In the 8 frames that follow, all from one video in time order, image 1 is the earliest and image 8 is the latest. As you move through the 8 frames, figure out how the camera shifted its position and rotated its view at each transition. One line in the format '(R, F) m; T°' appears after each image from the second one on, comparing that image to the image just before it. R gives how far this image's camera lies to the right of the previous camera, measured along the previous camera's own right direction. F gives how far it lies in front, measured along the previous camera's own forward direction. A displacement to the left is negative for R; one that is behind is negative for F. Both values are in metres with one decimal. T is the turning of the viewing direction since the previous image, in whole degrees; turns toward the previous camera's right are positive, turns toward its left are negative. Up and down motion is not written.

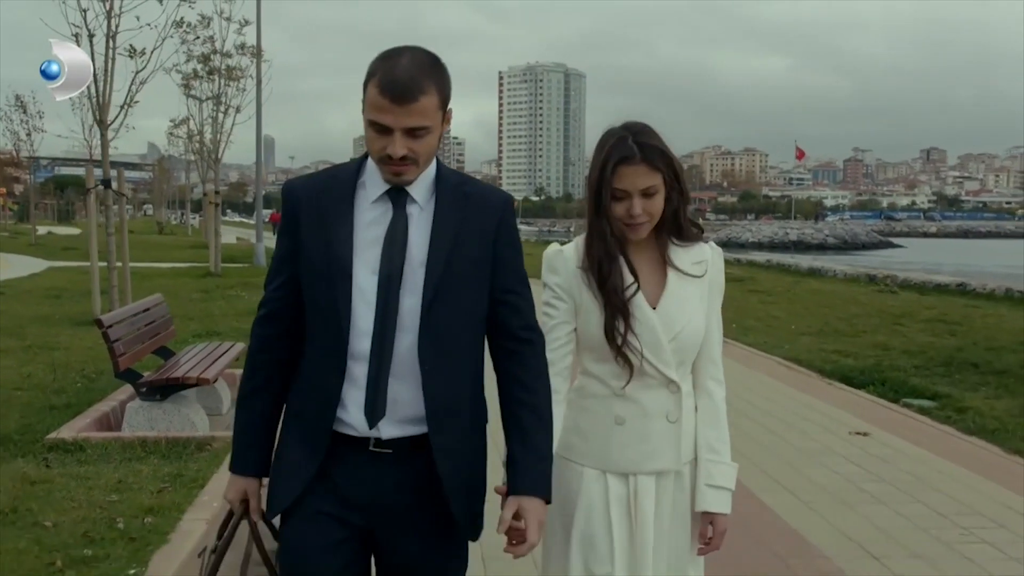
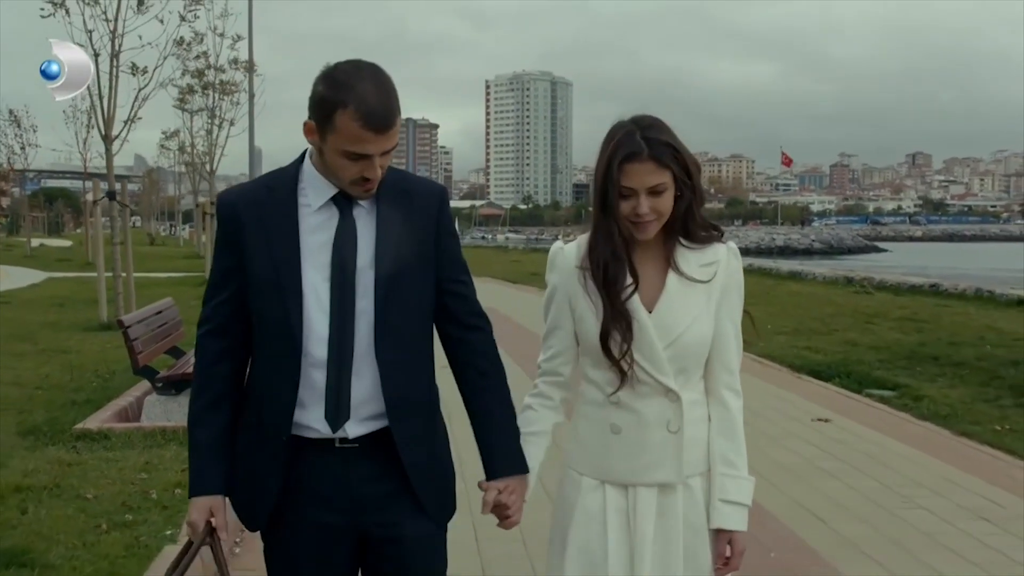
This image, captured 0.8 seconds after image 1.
(0.0, -0.6) m; +1°
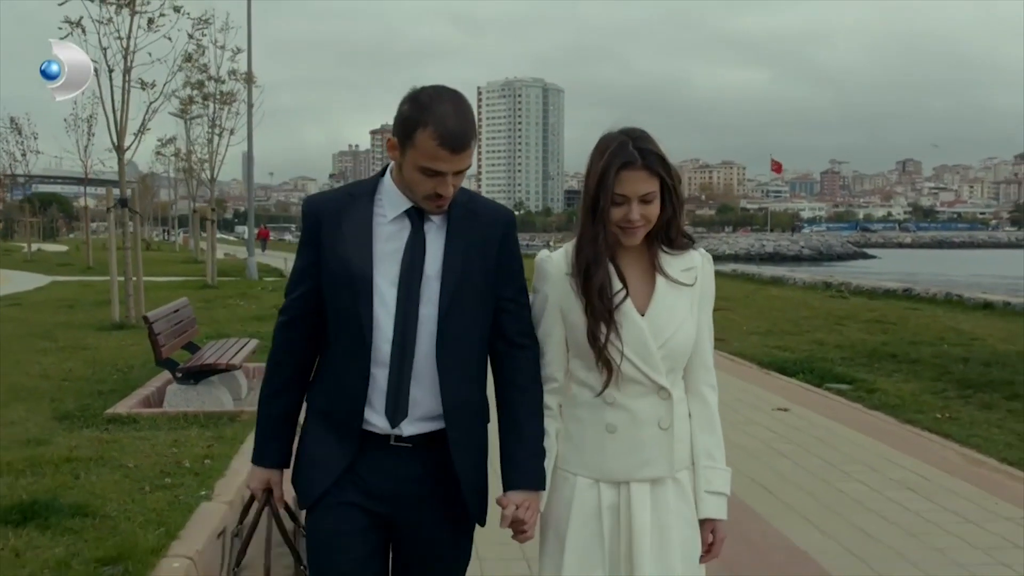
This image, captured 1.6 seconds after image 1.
(0.0, -0.7) m; 0°
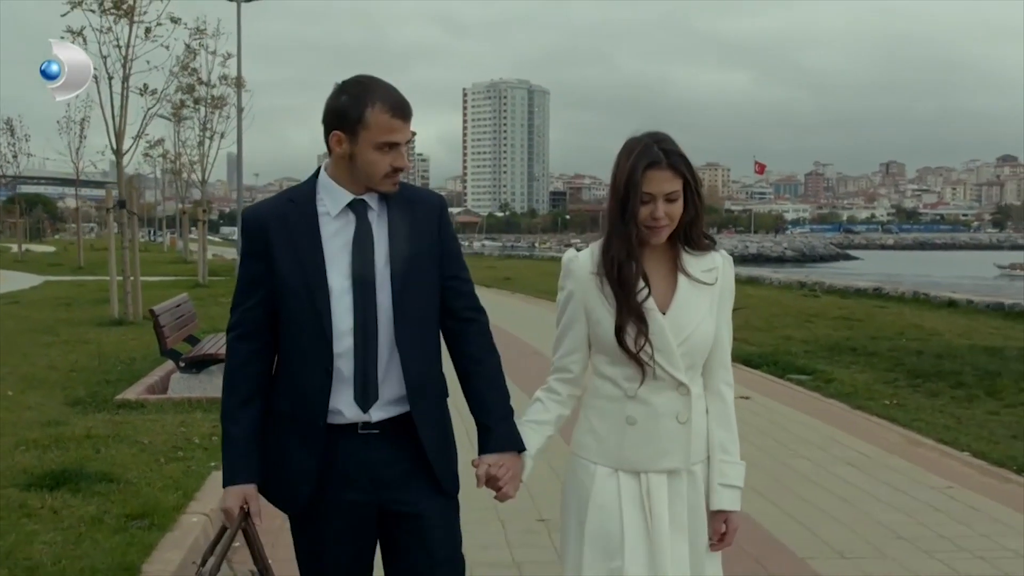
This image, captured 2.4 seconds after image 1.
(0.0, -0.6) m; +1°
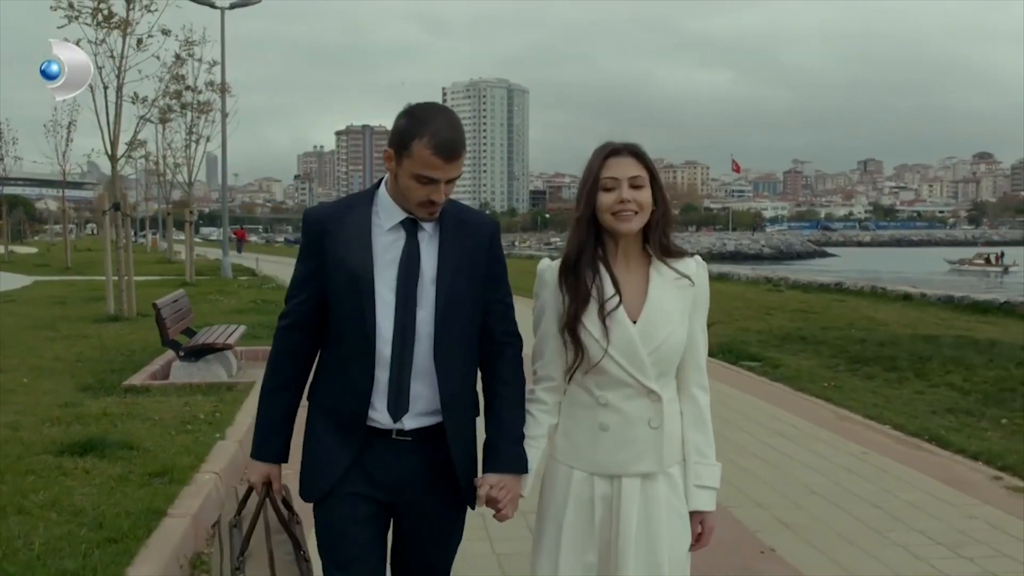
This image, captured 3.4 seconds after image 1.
(+0.1, -0.8) m; +1°
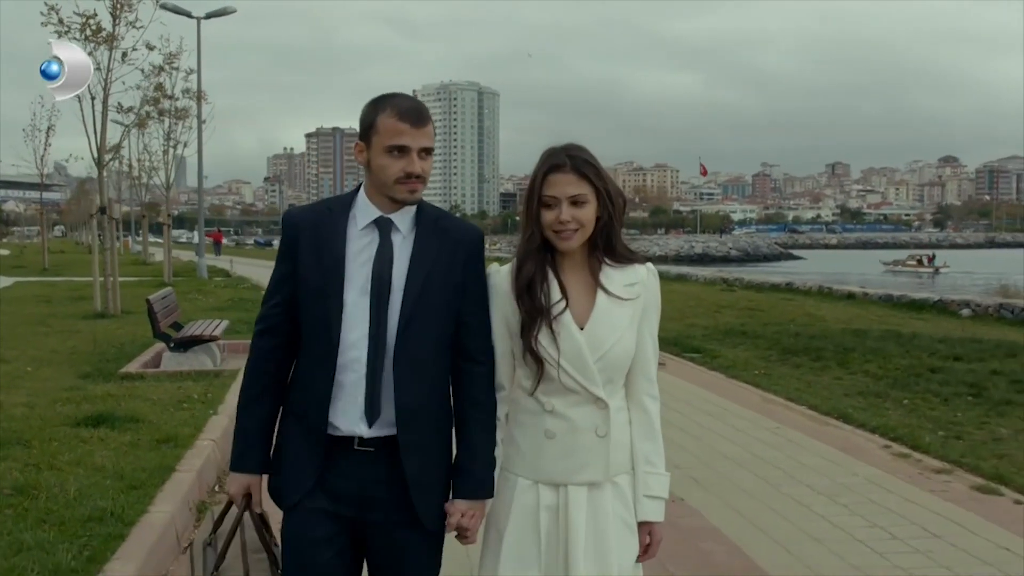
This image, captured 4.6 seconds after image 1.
(+0.1, -1.0) m; +1°
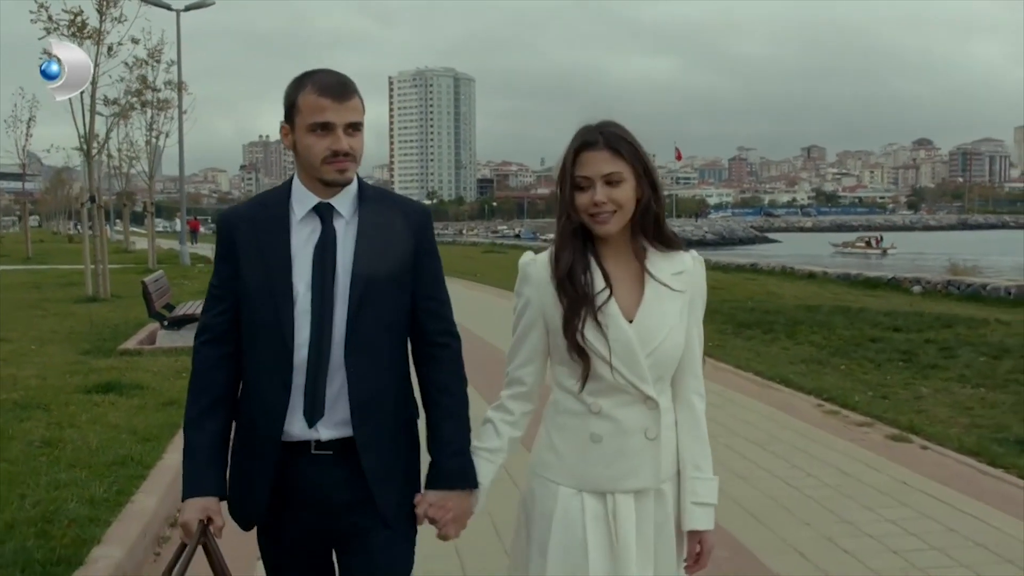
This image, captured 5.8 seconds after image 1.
(+0.1, -0.8) m; +1°
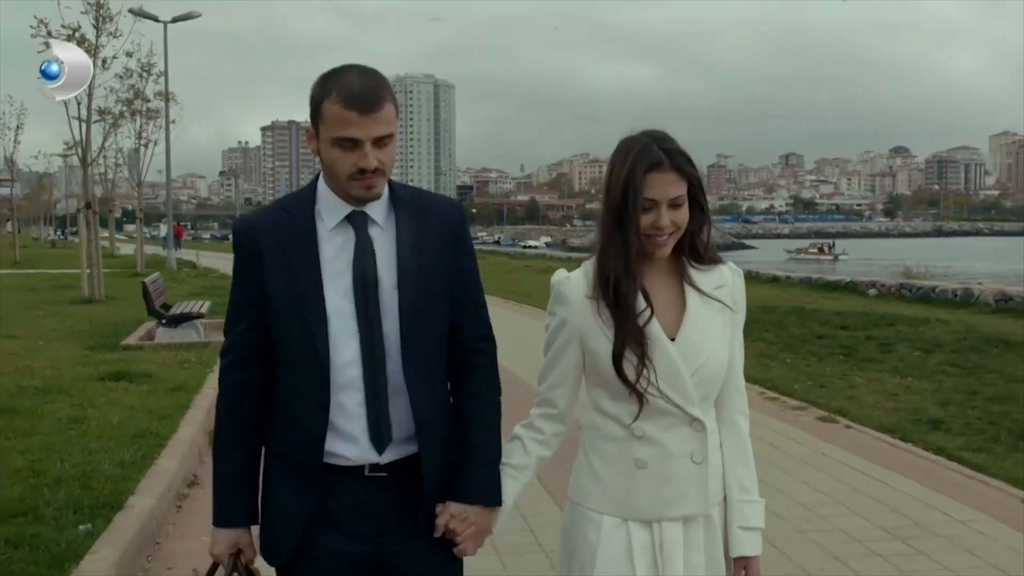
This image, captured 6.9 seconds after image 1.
(+0.1, -0.9) m; +1°
